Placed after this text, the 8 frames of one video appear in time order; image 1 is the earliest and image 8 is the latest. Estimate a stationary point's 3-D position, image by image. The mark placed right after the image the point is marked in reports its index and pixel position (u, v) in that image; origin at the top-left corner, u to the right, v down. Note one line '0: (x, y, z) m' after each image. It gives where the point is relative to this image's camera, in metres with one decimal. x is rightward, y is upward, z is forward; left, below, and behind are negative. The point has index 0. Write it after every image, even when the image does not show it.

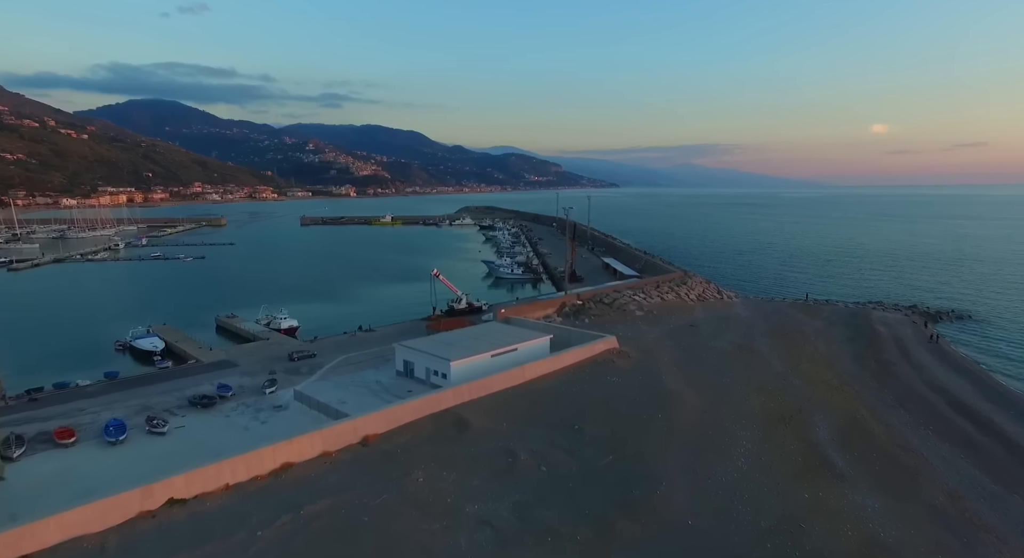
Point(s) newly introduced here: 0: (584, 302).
0: (+2.1, -0.7, +15.3) m
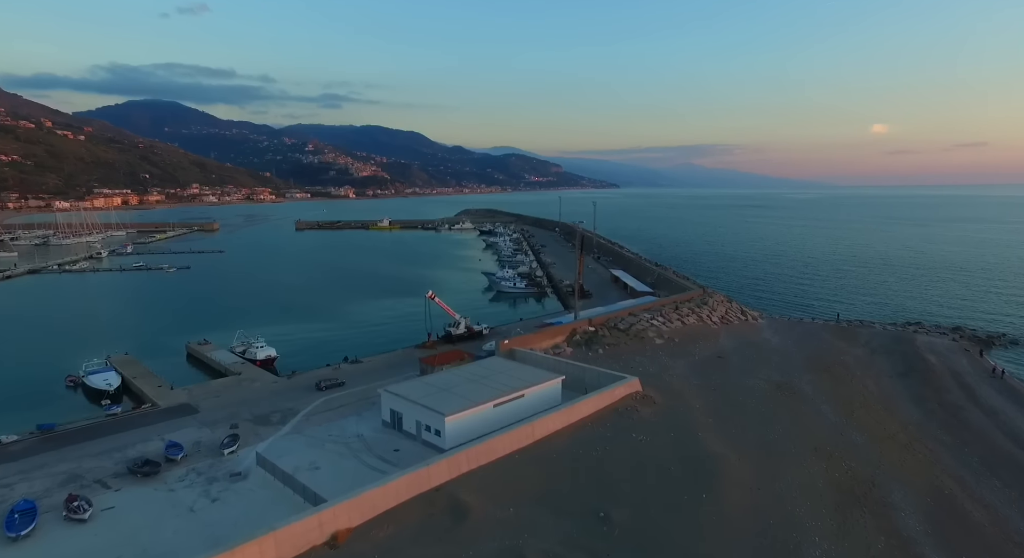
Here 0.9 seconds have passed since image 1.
0: (+2.2, -1.3, +13.6) m
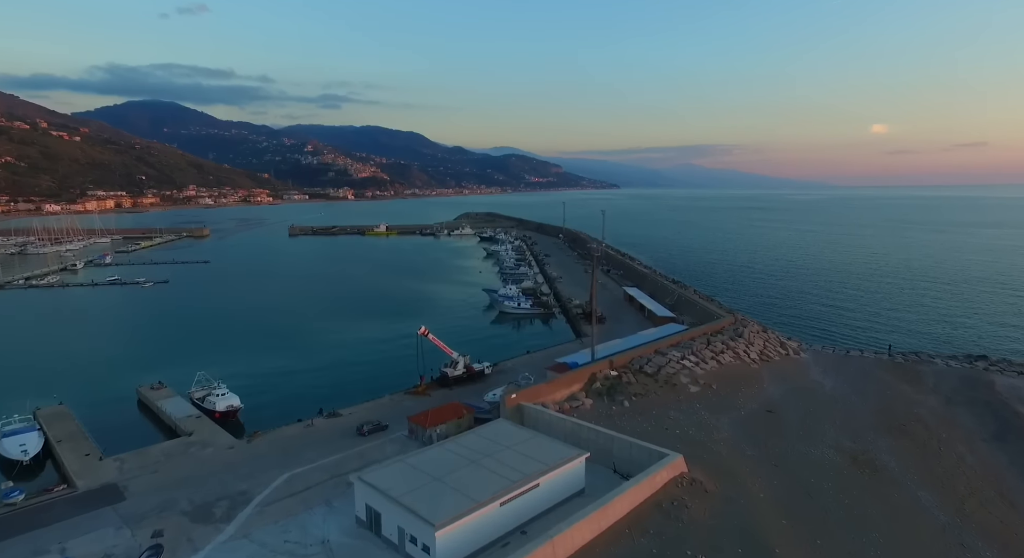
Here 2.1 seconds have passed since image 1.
0: (+2.4, -2.1, +11.5) m
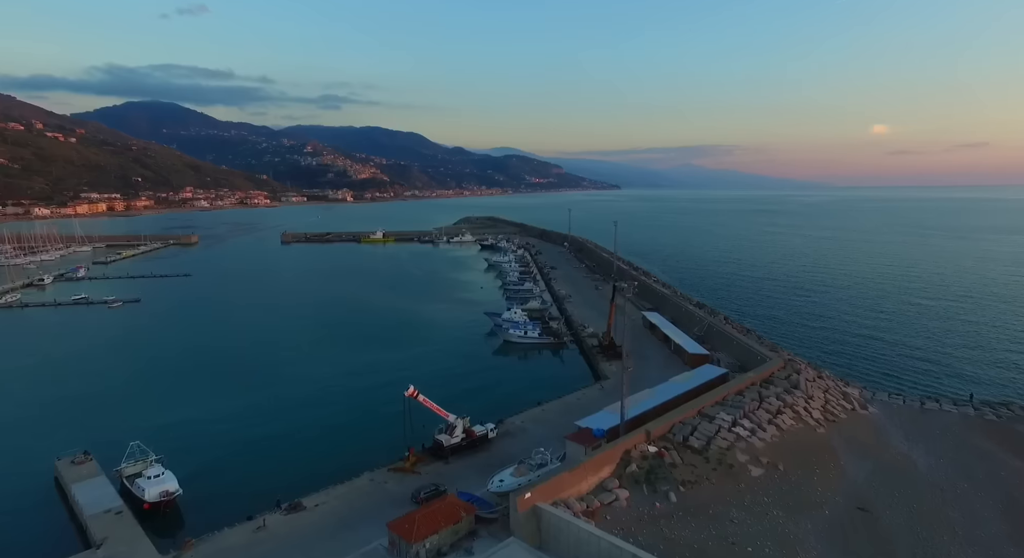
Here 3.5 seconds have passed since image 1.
0: (+2.6, -3.0, +9.1) m
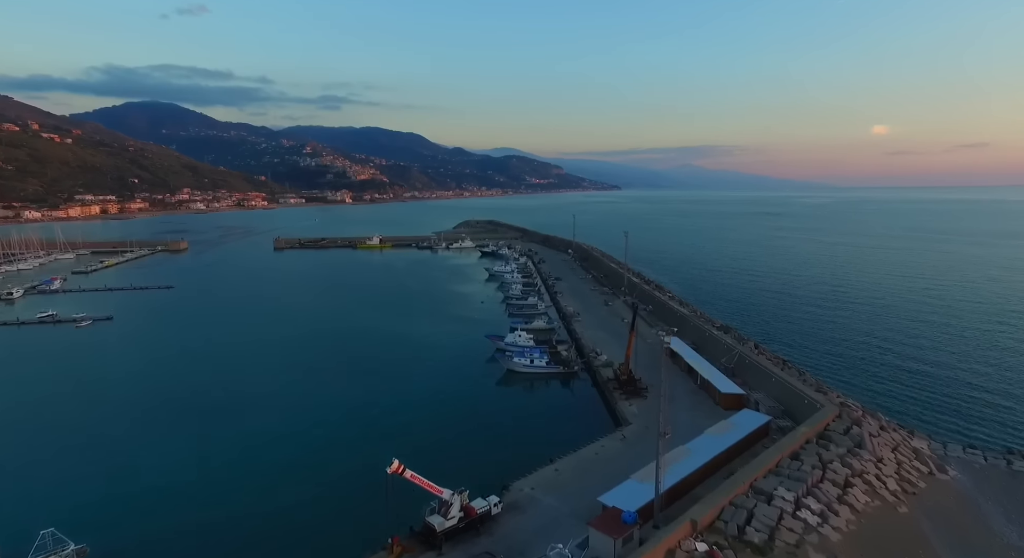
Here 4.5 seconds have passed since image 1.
0: (+2.7, -3.7, +7.1) m
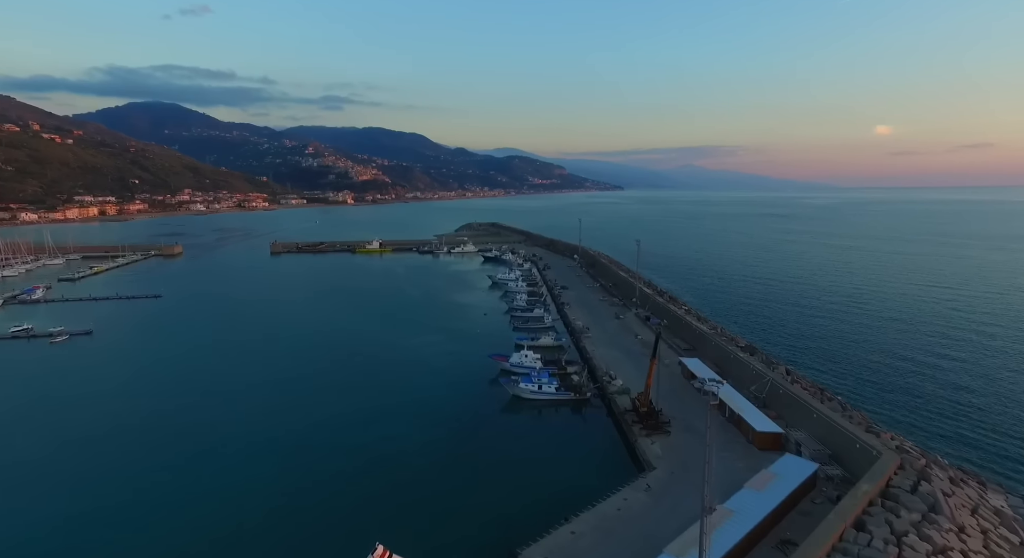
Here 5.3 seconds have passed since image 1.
0: (+2.9, -4.2, +5.6) m
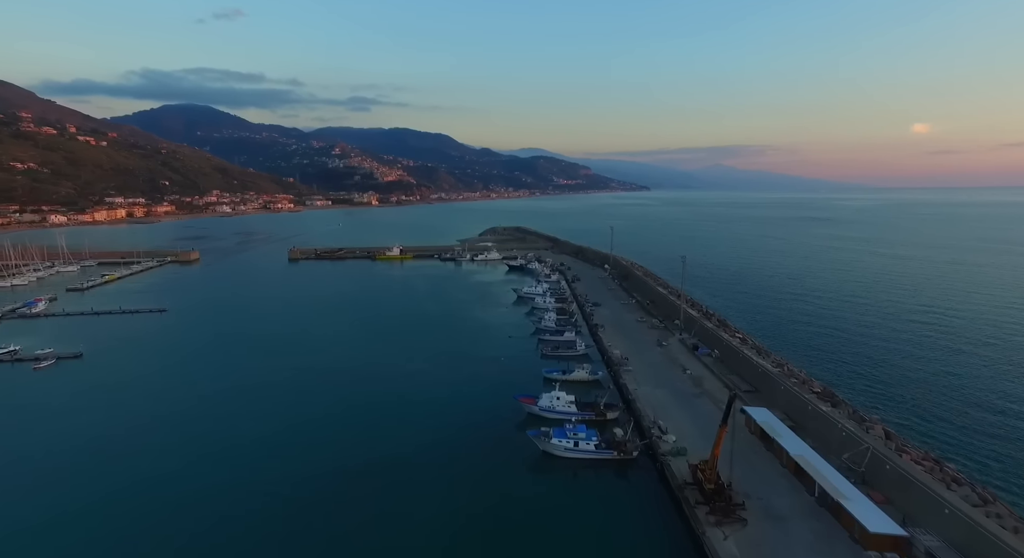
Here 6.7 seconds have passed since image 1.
0: (+3.2, -5.0, +2.9) m
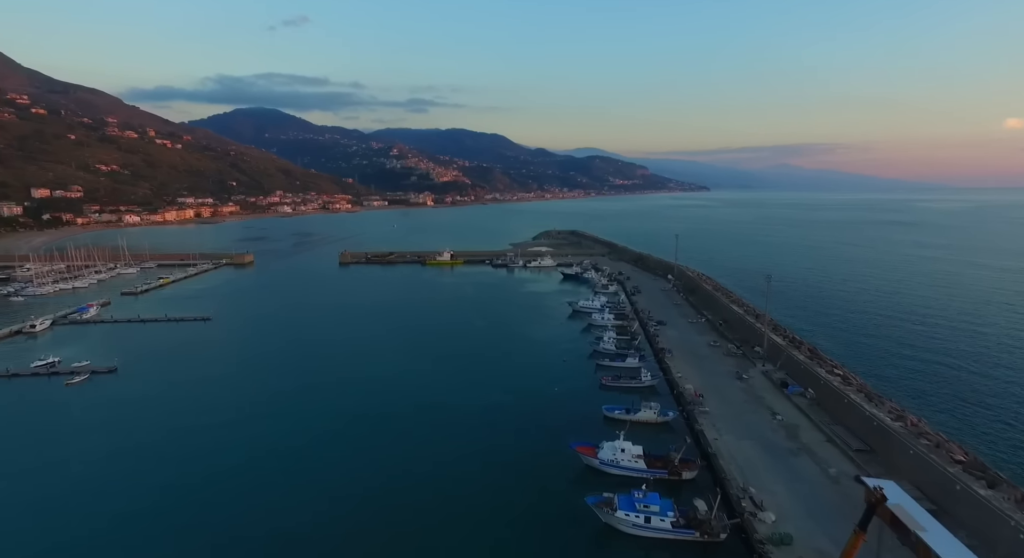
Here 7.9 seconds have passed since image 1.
0: (+3.3, -5.8, +0.3) m
